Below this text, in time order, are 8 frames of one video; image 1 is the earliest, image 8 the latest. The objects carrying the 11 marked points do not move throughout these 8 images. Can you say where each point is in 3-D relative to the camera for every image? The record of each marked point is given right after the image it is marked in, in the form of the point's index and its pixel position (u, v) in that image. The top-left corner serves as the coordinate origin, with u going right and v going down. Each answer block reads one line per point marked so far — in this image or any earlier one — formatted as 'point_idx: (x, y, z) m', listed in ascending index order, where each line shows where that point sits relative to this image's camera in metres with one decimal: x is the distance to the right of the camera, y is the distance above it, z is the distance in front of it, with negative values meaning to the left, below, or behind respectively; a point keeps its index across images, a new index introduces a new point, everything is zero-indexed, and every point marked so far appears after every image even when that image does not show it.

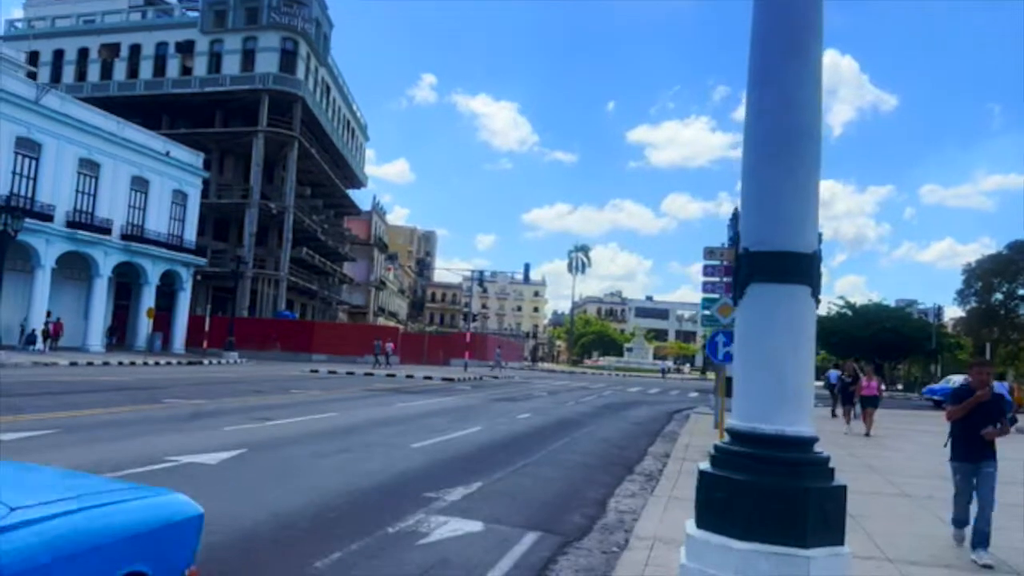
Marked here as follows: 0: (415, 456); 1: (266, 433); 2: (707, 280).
0: (-1.5, -2.6, +13.1) m
1: (-4.3, -2.5, +14.3) m
2: (+4.5, +0.2, +18.9) m
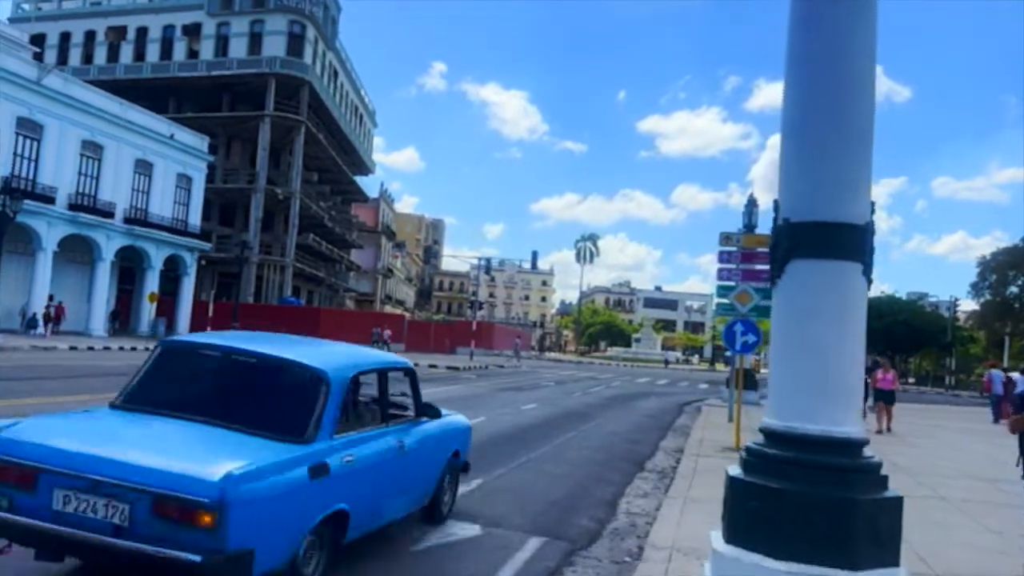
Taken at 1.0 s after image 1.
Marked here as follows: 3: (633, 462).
0: (-1.4, -2.3, +12.4) m
1: (-4.2, -2.2, +13.5) m
2: (+4.6, +0.4, +18.0) m
3: (+1.9, -2.7, +12.7) m
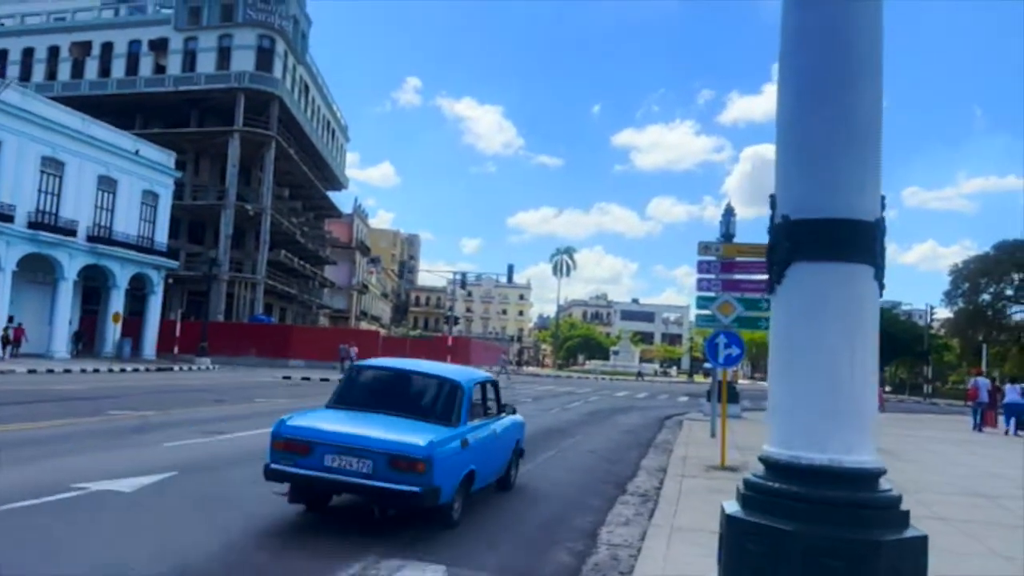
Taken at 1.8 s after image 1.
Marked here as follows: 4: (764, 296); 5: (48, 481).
0: (-1.8, -2.6, +11.6) m
1: (-4.6, -2.5, +12.6) m
2: (+4.0, +0.2, +17.4) m
3: (+1.5, -2.9, +11.9) m
4: (+5.2, -0.2, +16.8) m
5: (-5.5, -2.3, +9.7) m
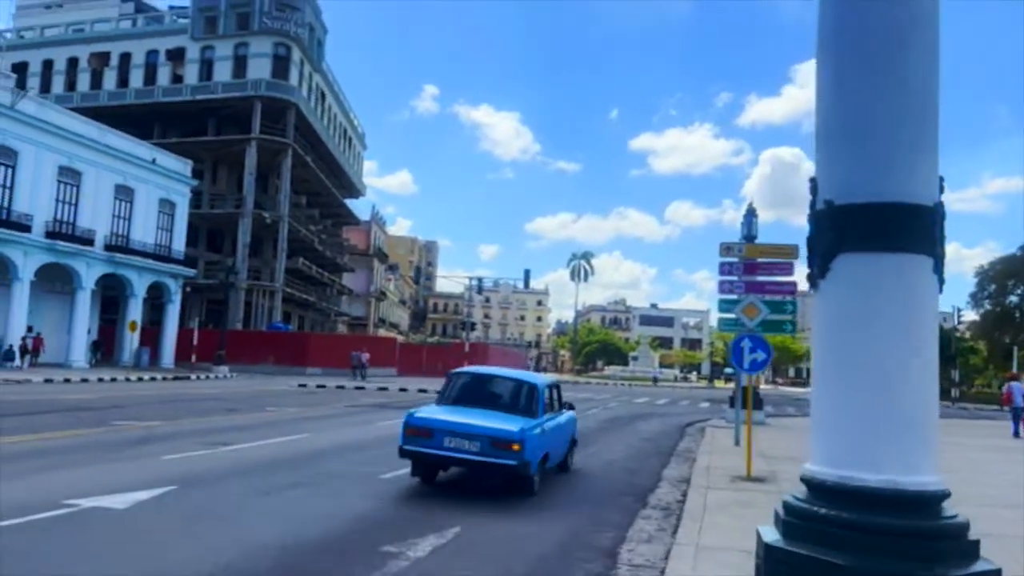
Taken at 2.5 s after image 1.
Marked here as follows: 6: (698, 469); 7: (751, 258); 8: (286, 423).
0: (-1.6, -2.6, +11.1) m
1: (-4.4, -2.5, +12.2) m
2: (+4.4, +0.2, +16.8) m
3: (+1.7, -2.9, +11.4) m
4: (+5.5, -0.2, +16.1) m
5: (-5.4, -2.4, +9.3) m
6: (+3.2, -3.1, +14.0) m
7: (+4.8, +0.6, +16.3) m
8: (-5.2, -3.1, +18.8) m
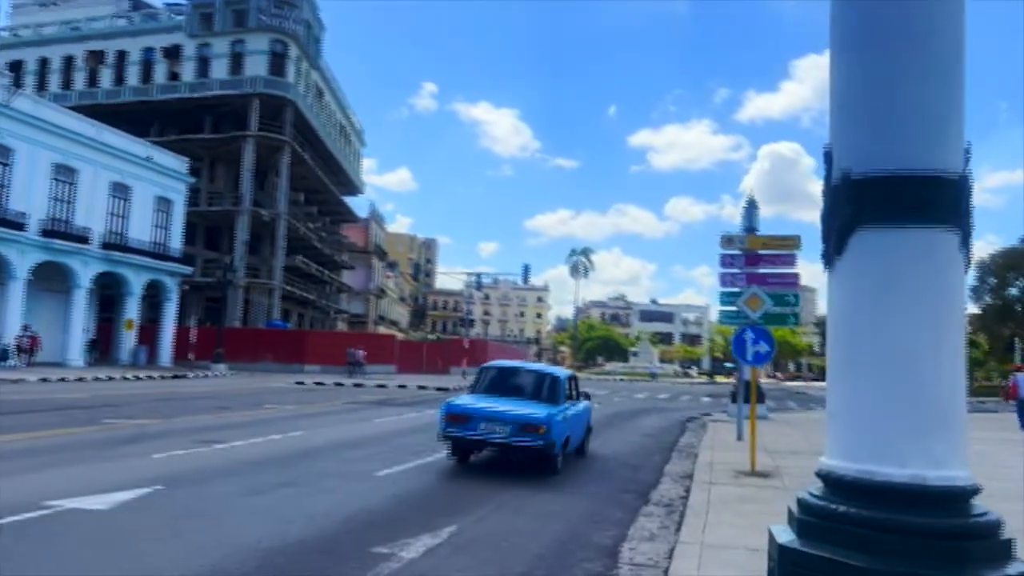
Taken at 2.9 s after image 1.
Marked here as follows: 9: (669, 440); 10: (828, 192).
0: (-1.6, -2.5, +10.8) m
1: (-4.4, -2.5, +11.9) m
2: (+4.3, +0.3, +16.5) m
3: (+1.7, -2.8, +11.1) m
4: (+5.5, 0.0, +15.8) m
5: (-5.4, -2.3, +9.0) m
6: (+3.2, -3.0, +13.8) m
7: (+4.7, +0.7, +16.0) m
8: (-5.2, -3.0, +18.5) m
9: (+3.8, -3.7, +19.9) m
10: (+1.5, +0.4, +3.8) m
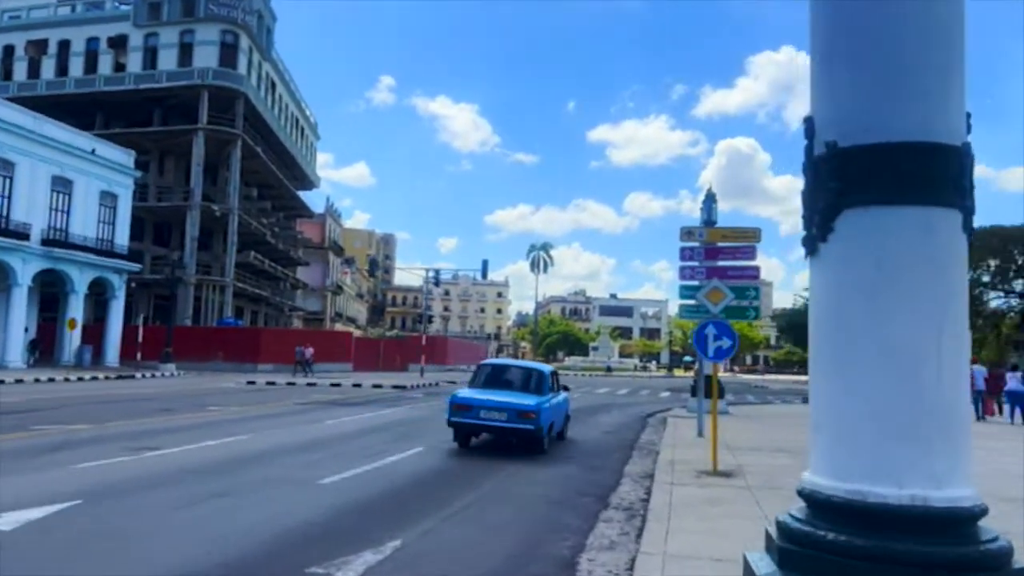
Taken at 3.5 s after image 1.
0: (-2.2, -2.5, +10.1) m
1: (-5.0, -2.4, +11.1) m
2: (+3.4, +0.5, +16.1) m
3: (+1.1, -2.7, +10.6) m
4: (+4.6, +0.1, +15.5) m
5: (-5.9, -2.3, +8.2) m
6: (+2.4, -2.9, +13.3) m
7: (+3.8, +0.9, +15.7) m
8: (-6.2, -2.9, +17.7) m
9: (+2.8, -3.6, +19.5) m
10: (+1.2, +0.5, +3.3) m
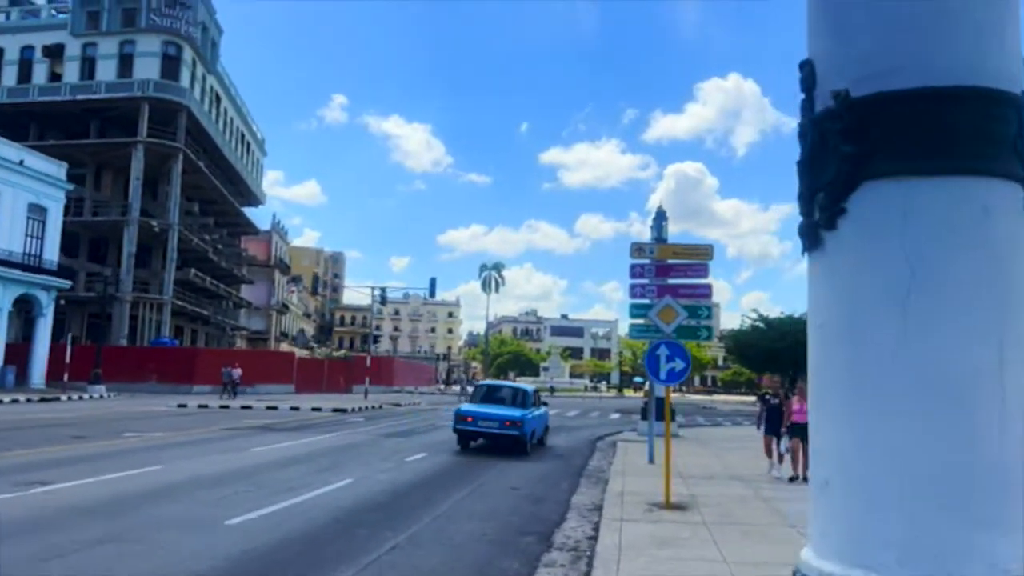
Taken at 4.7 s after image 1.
0: (-3.0, -2.6, +9.0) m
1: (-5.8, -2.6, +9.8) m
2: (+2.3, +0.1, +15.3) m
3: (+0.3, -2.9, +9.6) m
4: (+3.5, -0.3, +14.8) m
5: (-6.5, -2.4, +6.8) m
6: (+1.5, -3.1, +12.4) m
7: (+2.8, +0.5, +15.0) m
8: (-7.4, -3.3, +16.2) m
9: (+1.5, -4.0, +18.6) m
10: (+0.9, +0.5, +2.4) m
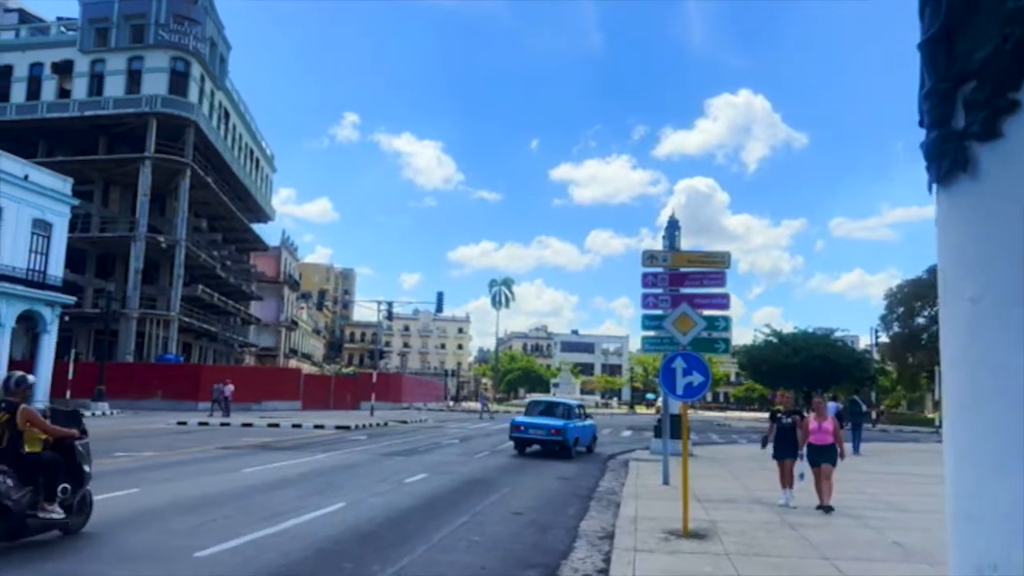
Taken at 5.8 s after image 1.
0: (-3.0, -2.7, +8.1) m
1: (-5.8, -2.7, +9.0) m
2: (+2.4, -0.1, +14.5) m
3: (+0.3, -3.0, +8.7) m
4: (+3.6, -0.4, +13.9) m
5: (-6.5, -2.4, +6.0) m
6: (+1.6, -3.3, +11.5) m
7: (+2.9, +0.4, +14.1) m
8: (-7.2, -3.5, +15.4) m
9: (+1.6, -4.2, +17.7) m
10: (+0.8, +0.5, +1.6) m
